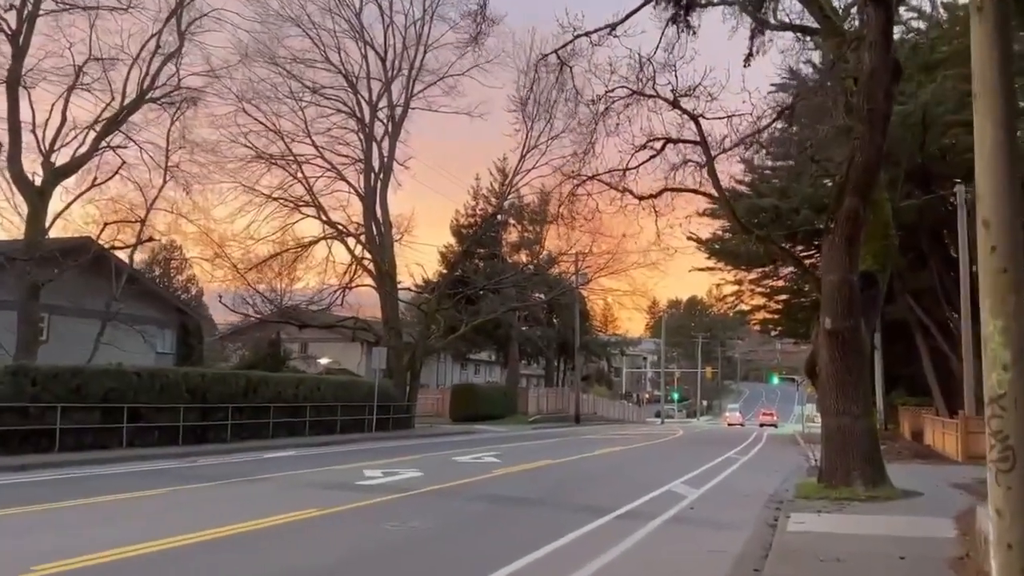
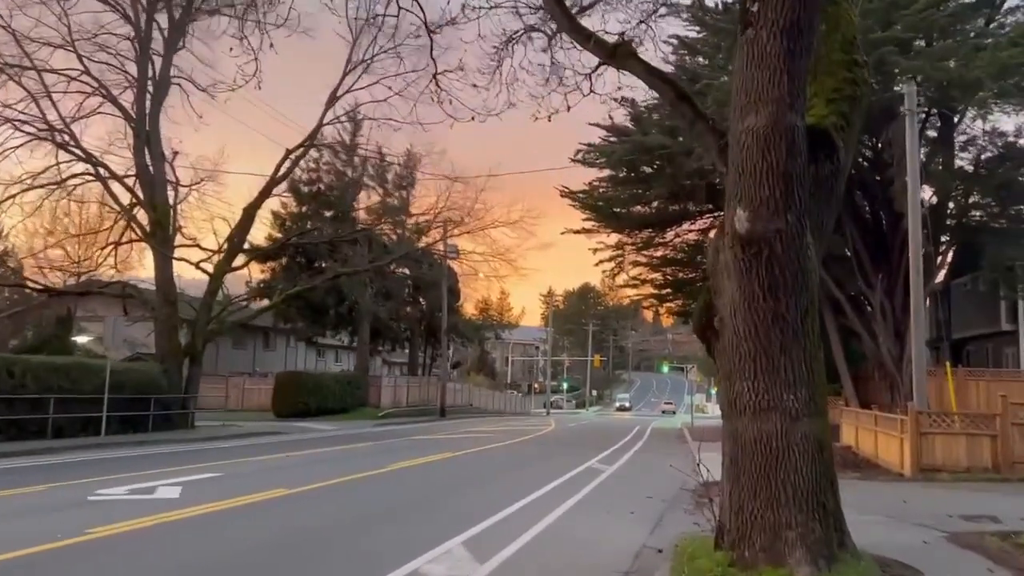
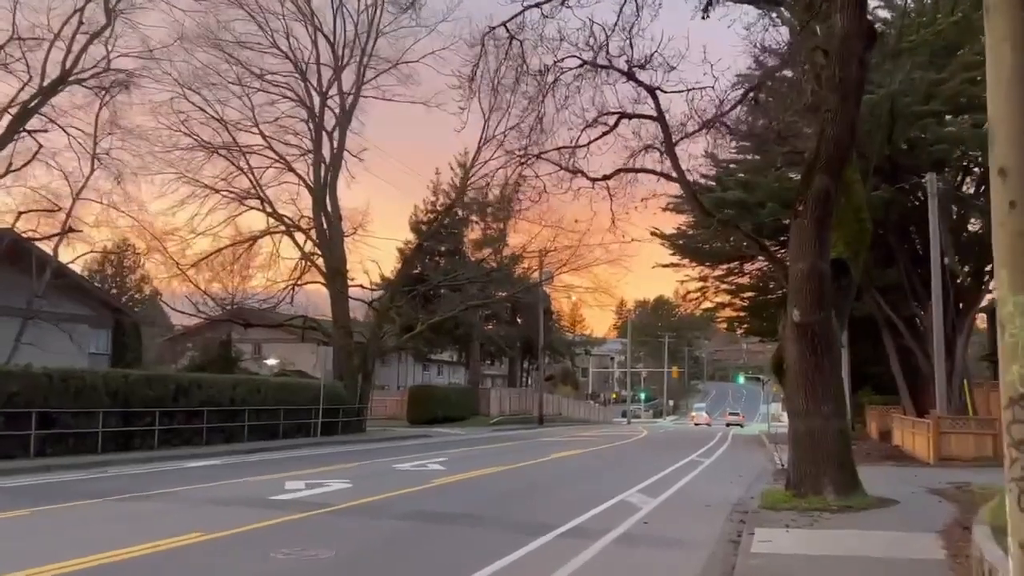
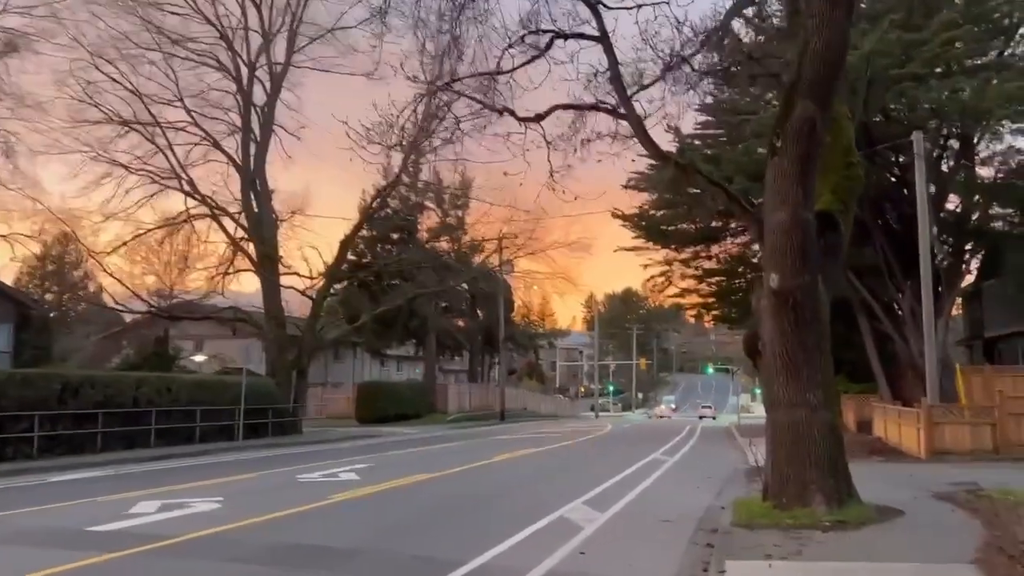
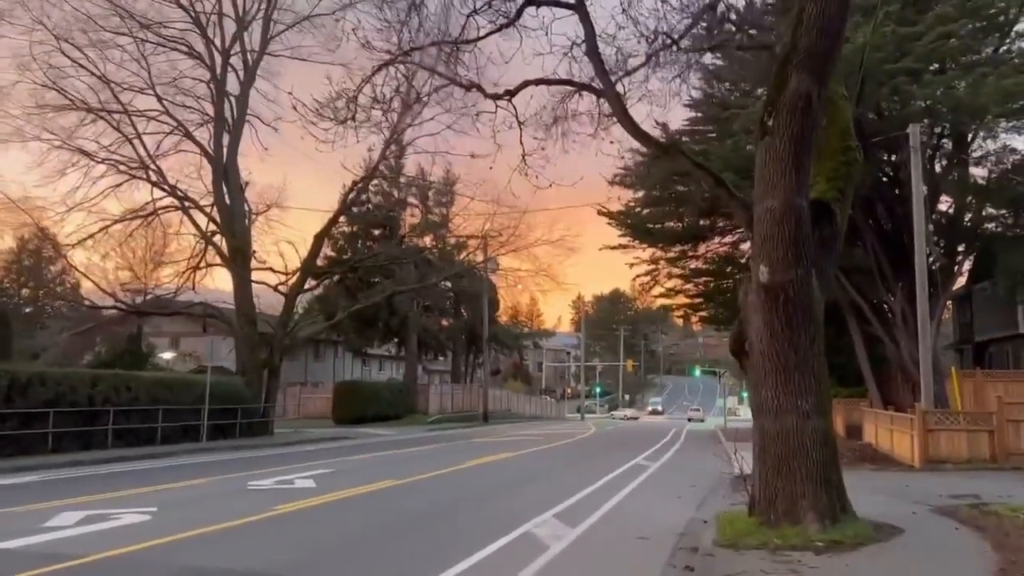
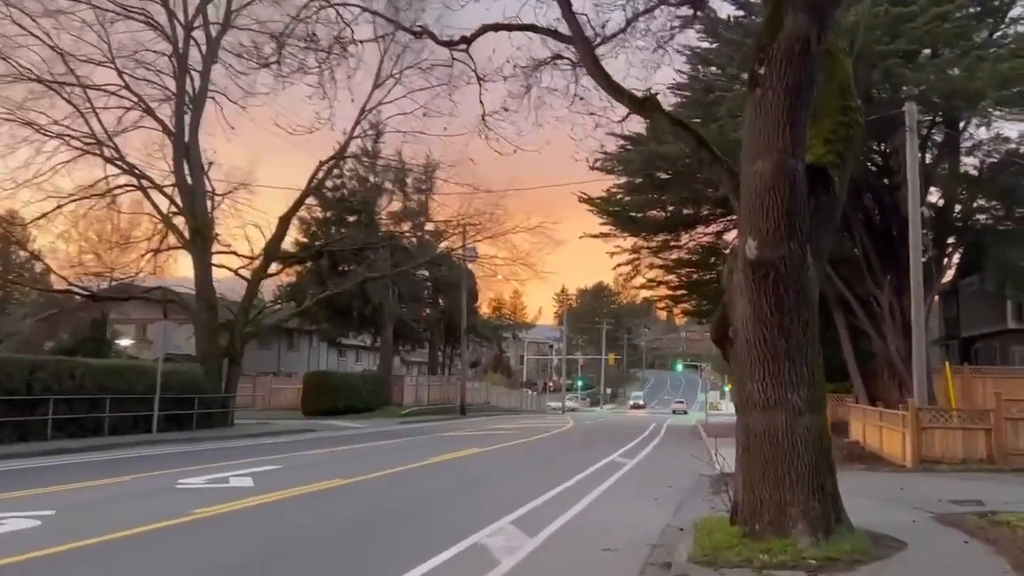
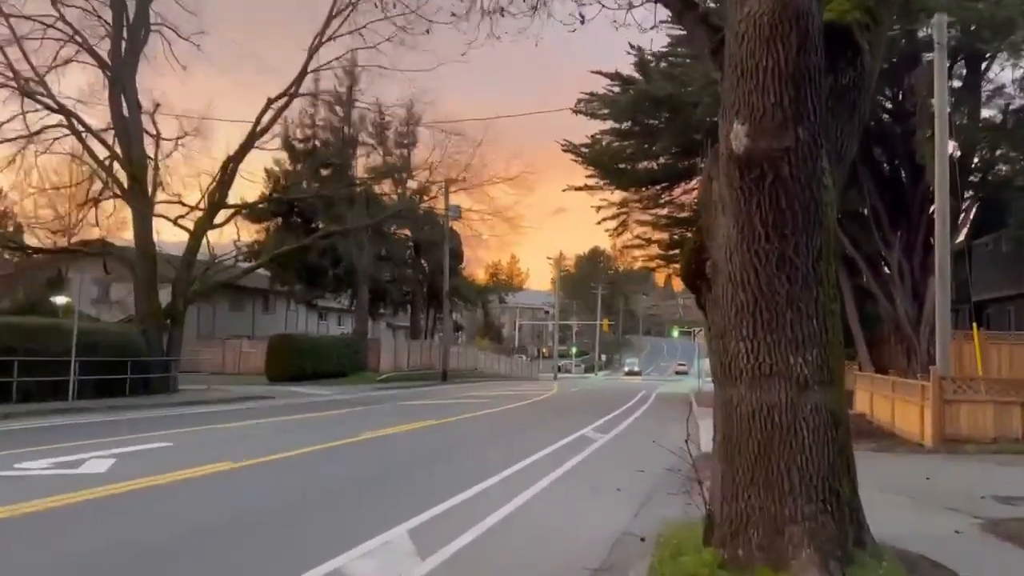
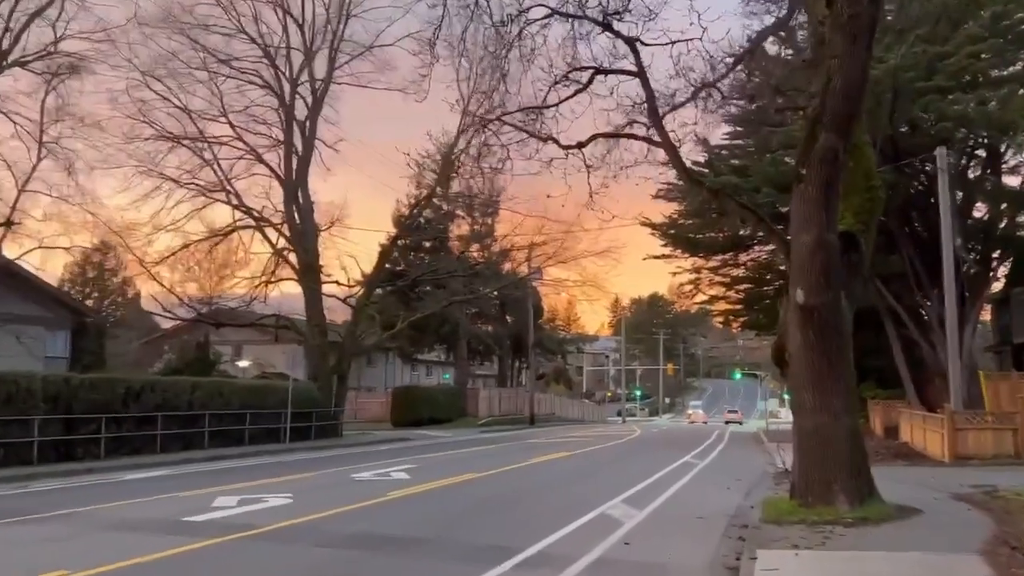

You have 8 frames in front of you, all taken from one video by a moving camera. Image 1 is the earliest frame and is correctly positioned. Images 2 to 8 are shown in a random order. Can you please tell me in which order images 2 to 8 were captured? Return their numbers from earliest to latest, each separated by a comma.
3, 8, 4, 5, 6, 2, 7
